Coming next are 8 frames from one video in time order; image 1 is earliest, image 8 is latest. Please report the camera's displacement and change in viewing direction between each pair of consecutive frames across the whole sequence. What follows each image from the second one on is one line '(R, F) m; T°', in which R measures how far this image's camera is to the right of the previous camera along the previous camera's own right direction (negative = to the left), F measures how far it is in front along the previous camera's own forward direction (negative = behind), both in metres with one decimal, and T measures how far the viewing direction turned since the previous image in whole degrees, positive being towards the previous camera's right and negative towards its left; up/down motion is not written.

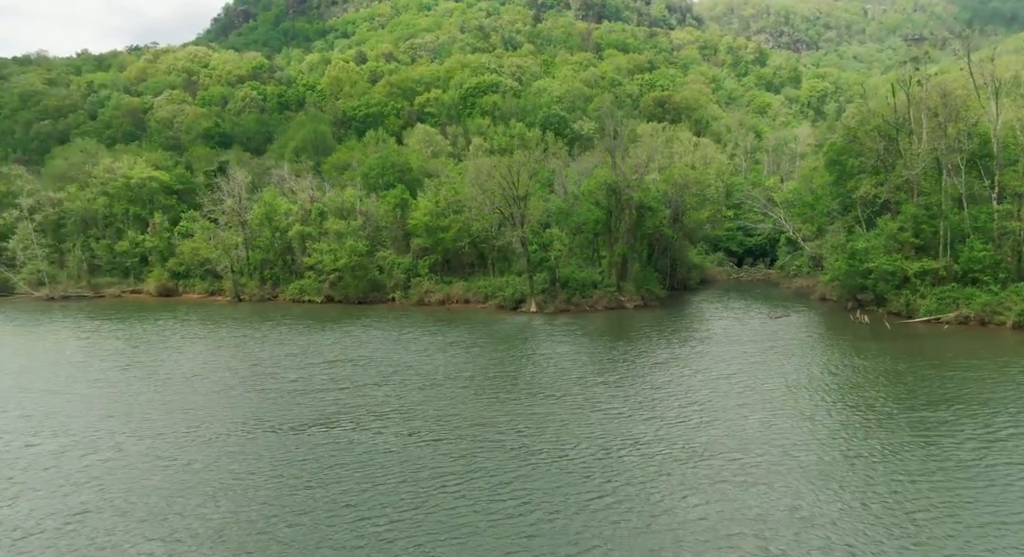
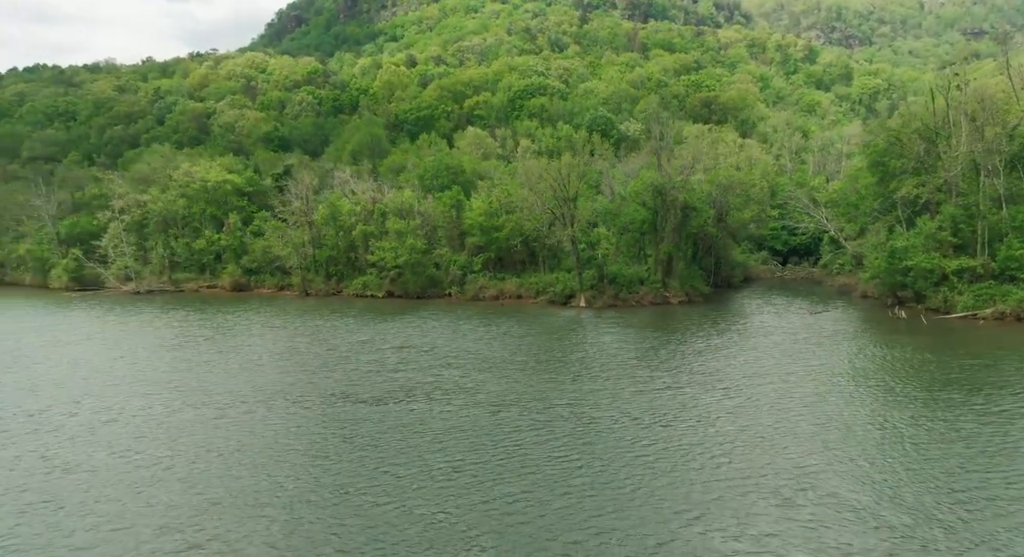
(-0.5, -3.5) m; -3°
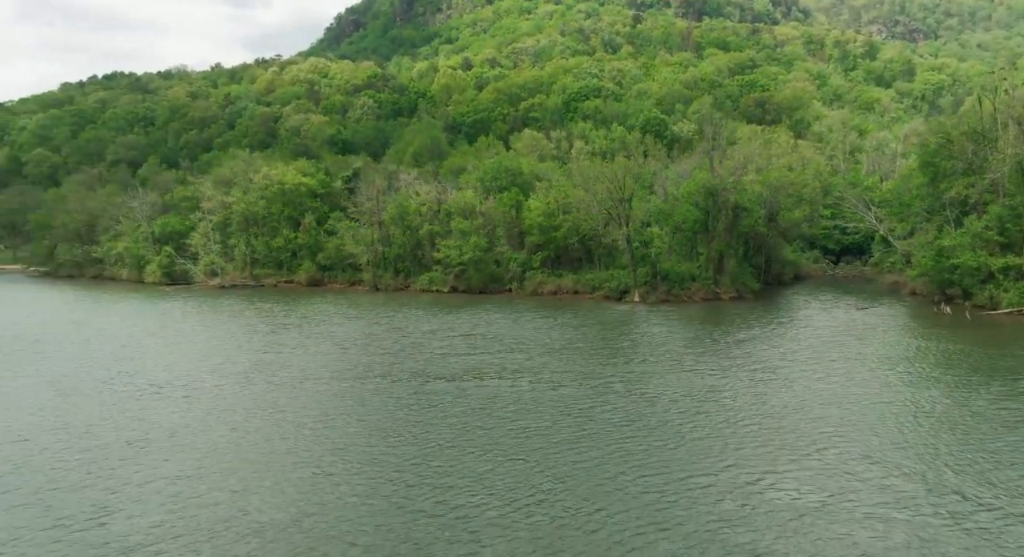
(-0.5, -3.9) m; -4°
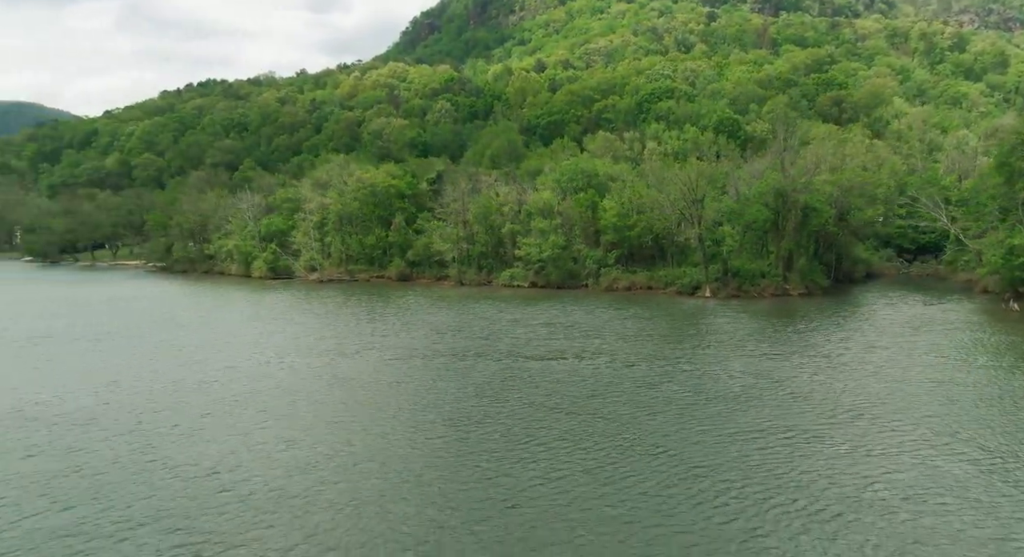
(-0.6, -4.6) m; -5°
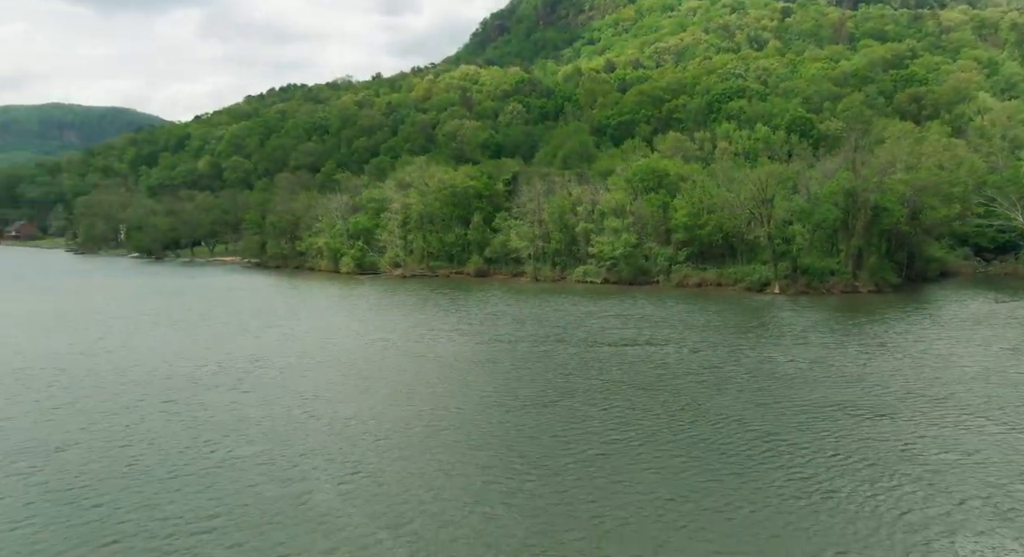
(-0.7, -3.8) m; -5°
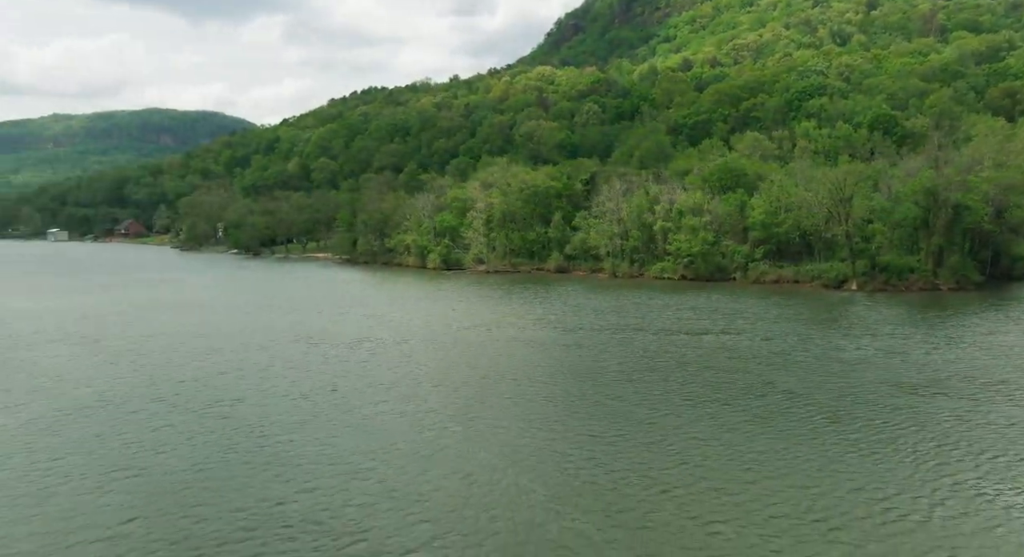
(-0.7, -3.8) m; -5°
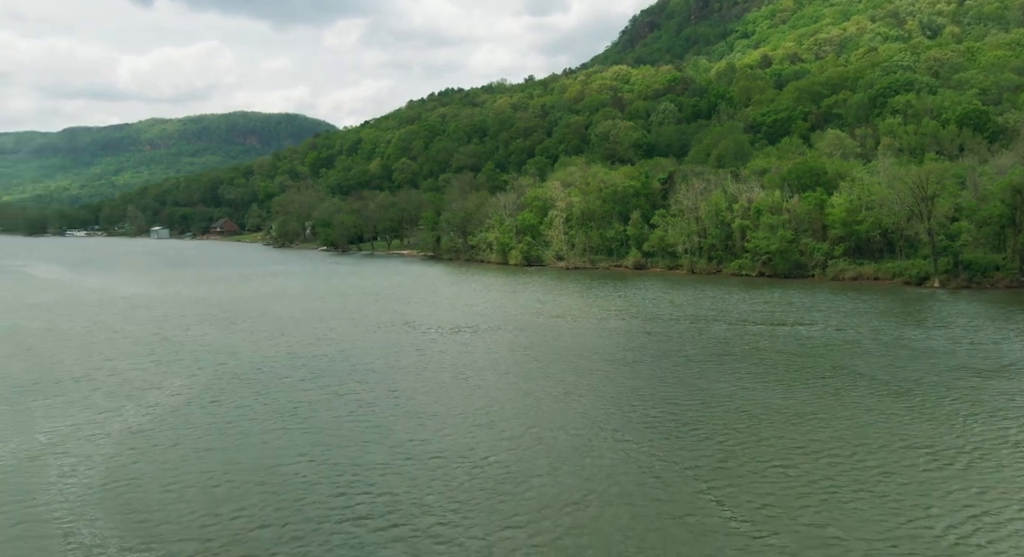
(-0.8, -3.5) m; -5°
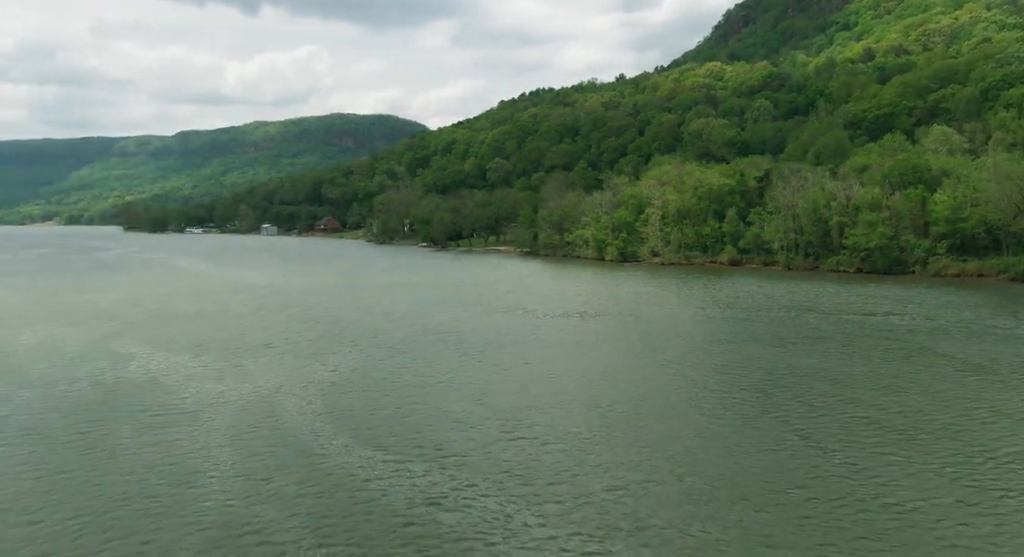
(-1.1, -4.2) m; -7°
